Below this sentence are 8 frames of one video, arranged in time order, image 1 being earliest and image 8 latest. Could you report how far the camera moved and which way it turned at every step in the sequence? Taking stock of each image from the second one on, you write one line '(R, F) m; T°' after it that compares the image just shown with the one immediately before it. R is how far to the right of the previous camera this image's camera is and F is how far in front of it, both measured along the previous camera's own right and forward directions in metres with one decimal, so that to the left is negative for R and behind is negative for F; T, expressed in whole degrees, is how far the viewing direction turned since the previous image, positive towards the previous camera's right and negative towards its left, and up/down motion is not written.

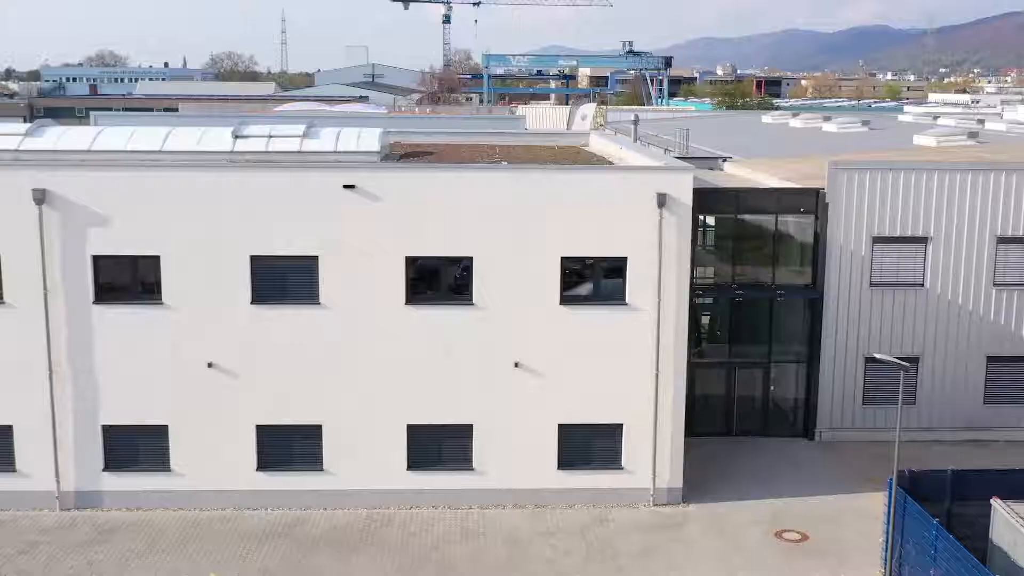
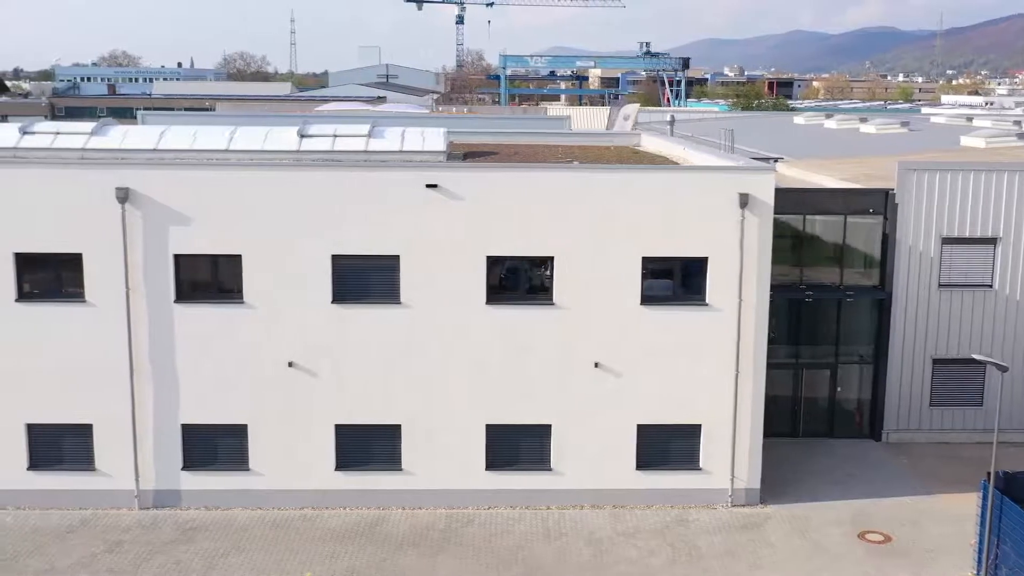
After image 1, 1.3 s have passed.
(-1.1, 0.0) m; 0°
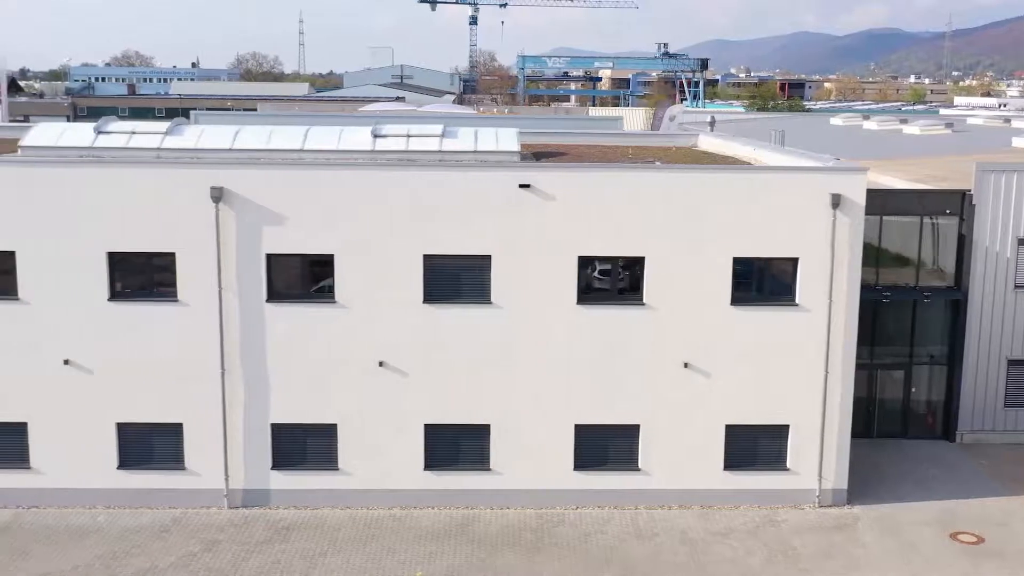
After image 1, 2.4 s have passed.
(-1.3, 0.0) m; 0°
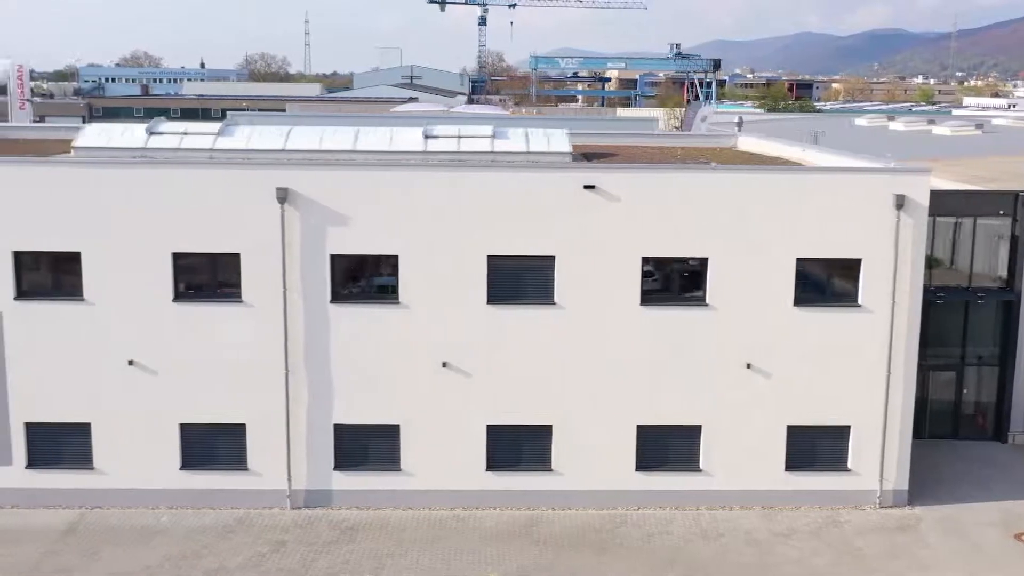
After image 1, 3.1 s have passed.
(-0.9, 0.0) m; 0°
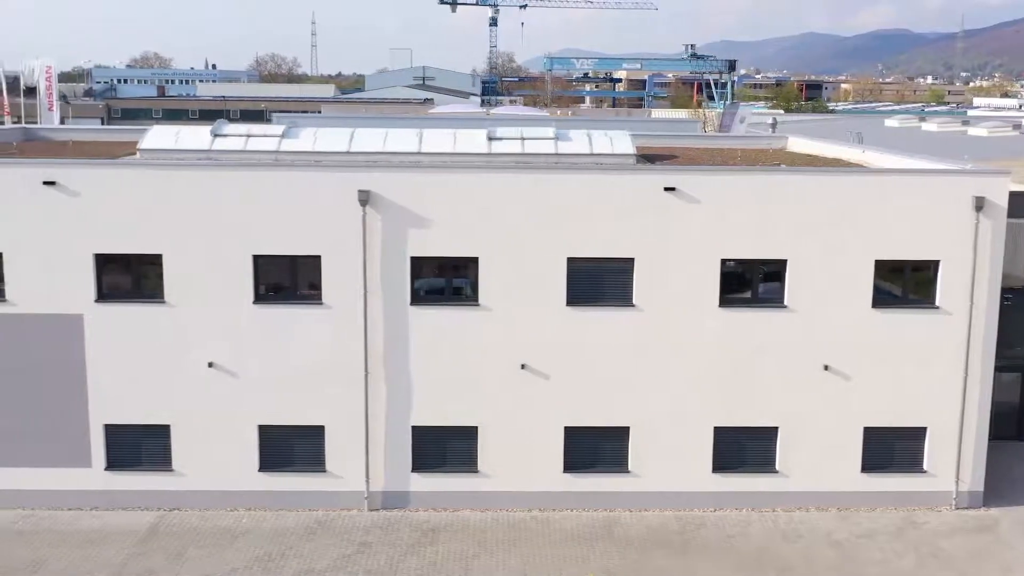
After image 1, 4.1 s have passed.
(-1.1, 0.0) m; 0°
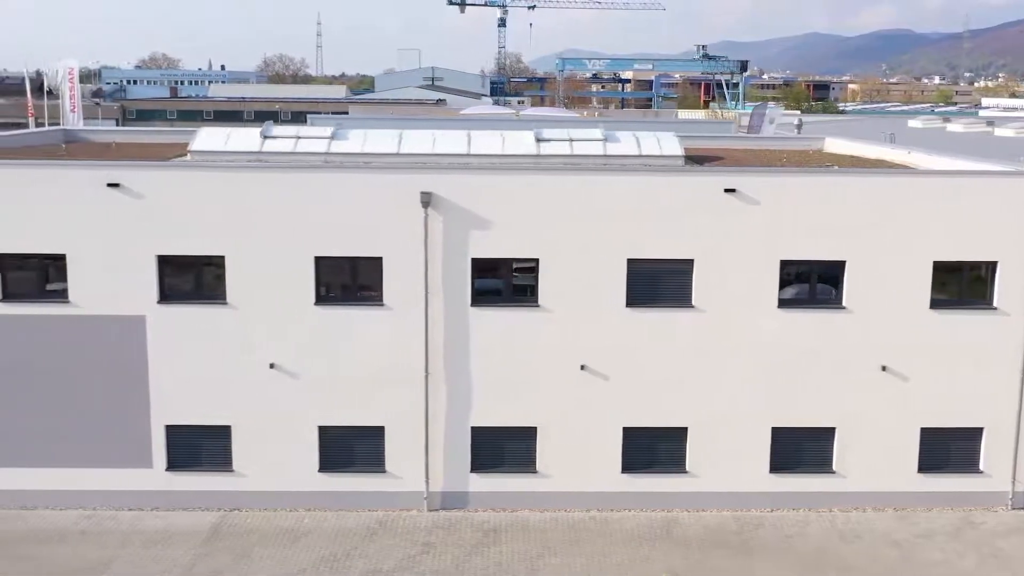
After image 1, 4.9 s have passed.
(-0.9, -0.1) m; 0°
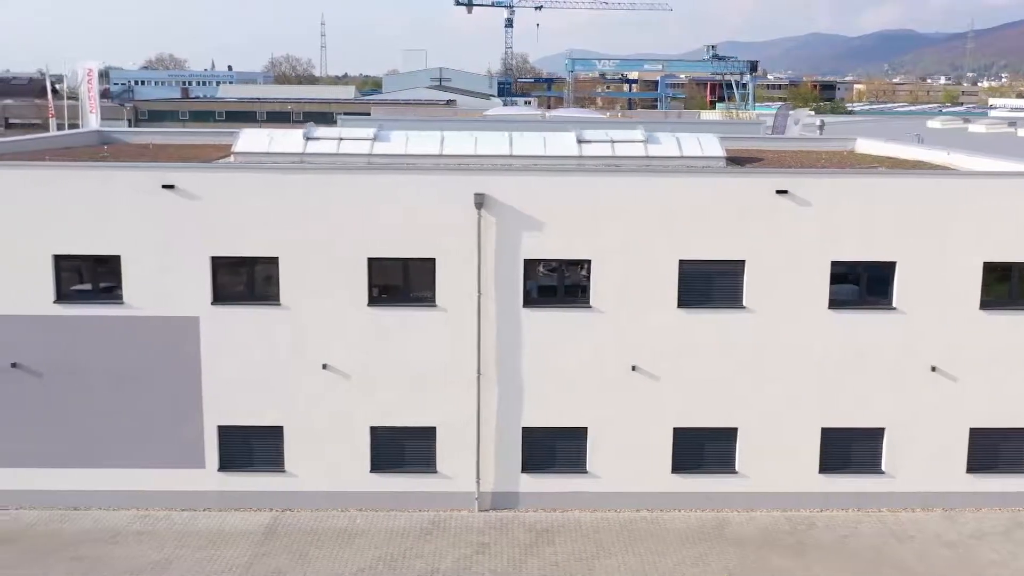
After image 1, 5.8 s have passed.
(-0.8, -0.1) m; 0°
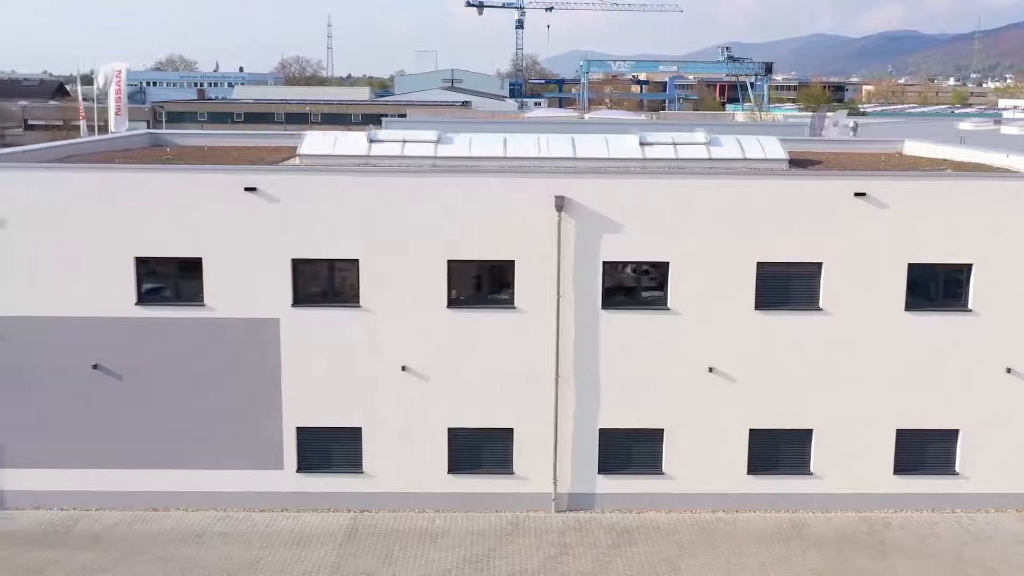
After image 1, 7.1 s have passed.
(-1.2, -0.1) m; 0°
